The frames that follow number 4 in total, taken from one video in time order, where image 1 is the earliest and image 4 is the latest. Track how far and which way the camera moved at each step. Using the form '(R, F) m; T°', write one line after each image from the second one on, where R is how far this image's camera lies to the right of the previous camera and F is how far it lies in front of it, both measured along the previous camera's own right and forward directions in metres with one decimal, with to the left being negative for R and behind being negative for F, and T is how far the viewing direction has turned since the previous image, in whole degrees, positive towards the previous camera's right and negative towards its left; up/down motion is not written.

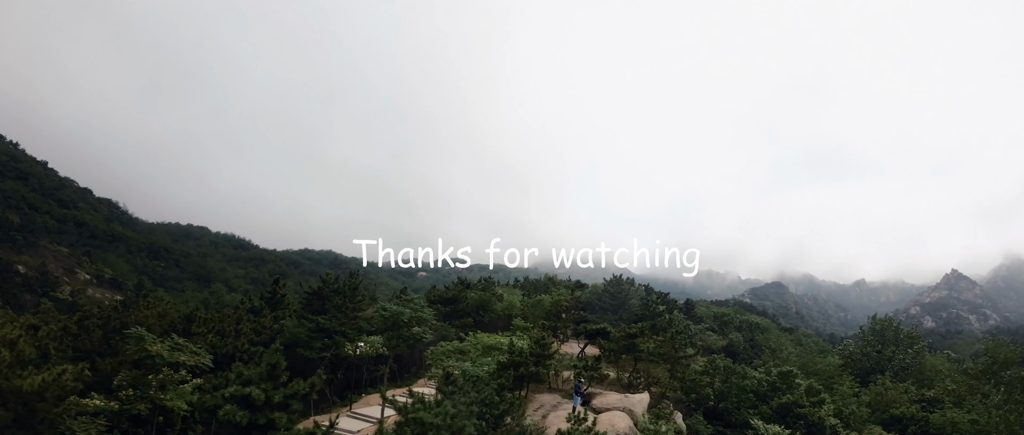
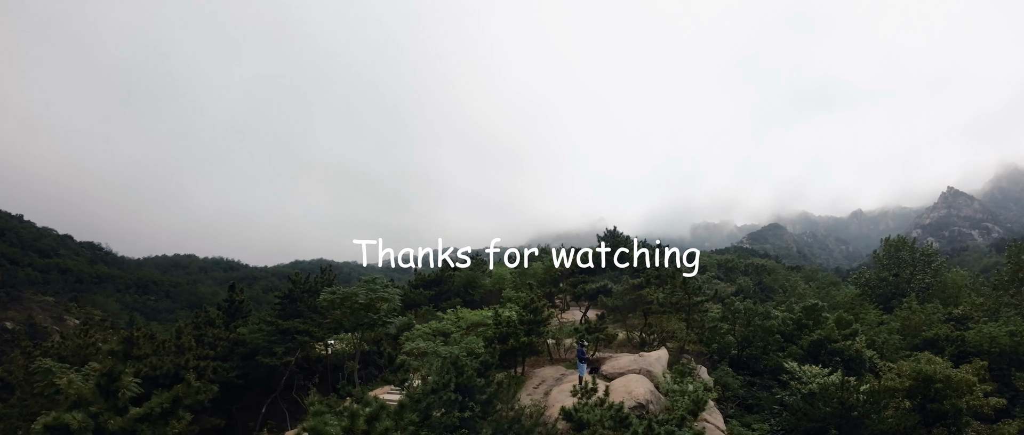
(+0.9, +3.4) m; 0°
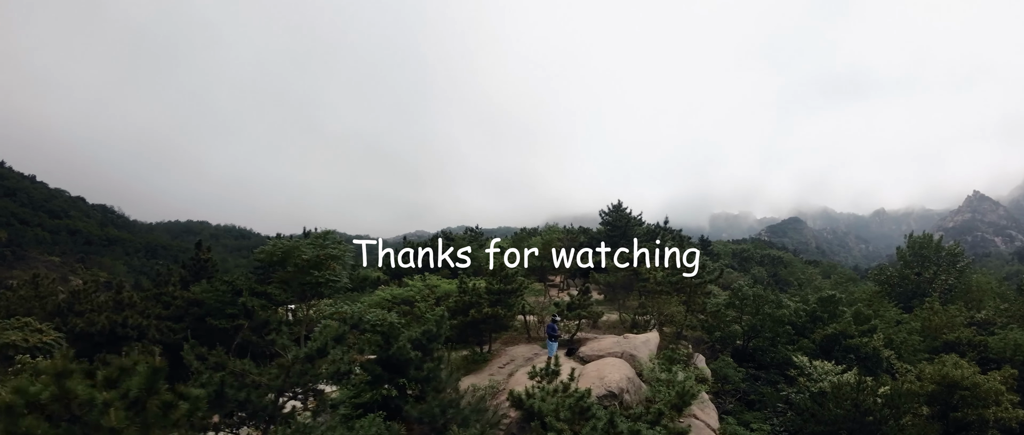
(+1.3, +2.3) m; -1°
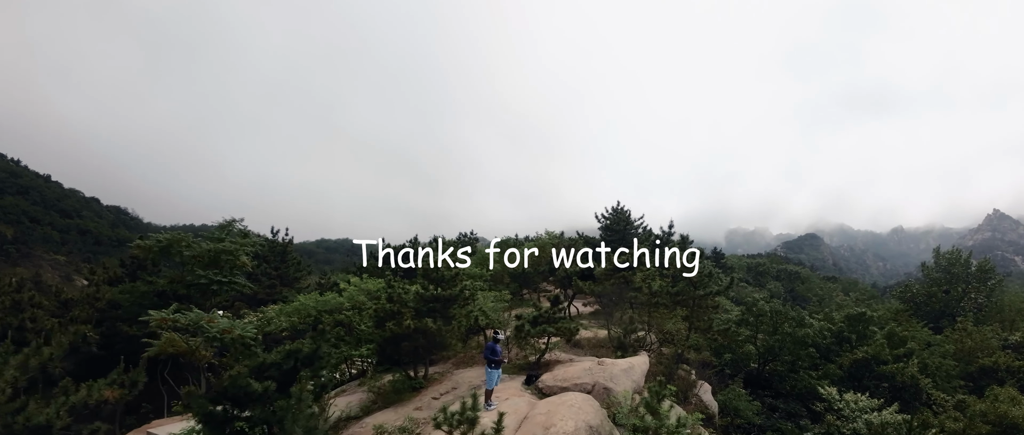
(+1.6, +3.2) m; -1°
